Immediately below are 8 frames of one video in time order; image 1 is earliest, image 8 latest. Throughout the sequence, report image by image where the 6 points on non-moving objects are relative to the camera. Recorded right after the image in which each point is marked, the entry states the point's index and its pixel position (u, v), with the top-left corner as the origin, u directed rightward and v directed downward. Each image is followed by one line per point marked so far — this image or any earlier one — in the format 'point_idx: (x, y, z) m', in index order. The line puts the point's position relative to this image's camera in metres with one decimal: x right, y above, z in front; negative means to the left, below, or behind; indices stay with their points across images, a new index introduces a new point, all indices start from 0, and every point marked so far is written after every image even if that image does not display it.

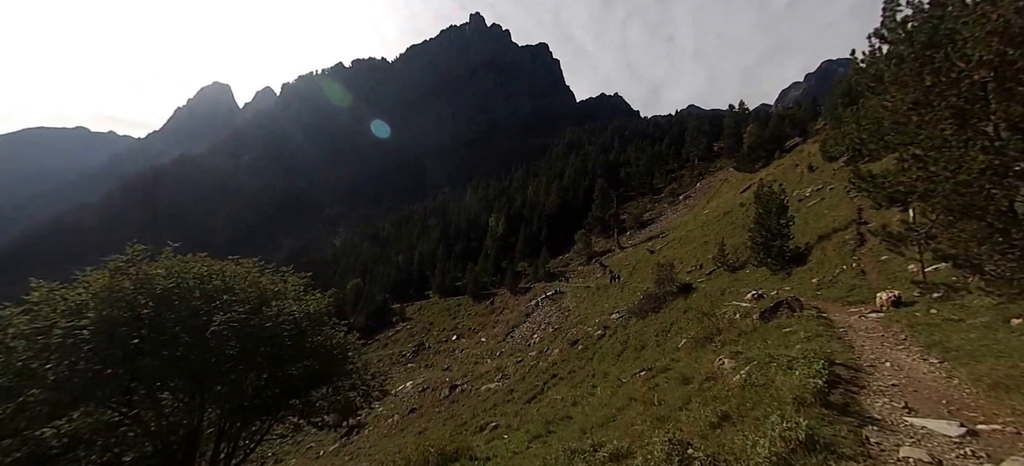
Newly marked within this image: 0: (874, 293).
0: (+15.6, -2.7, +19.0) m
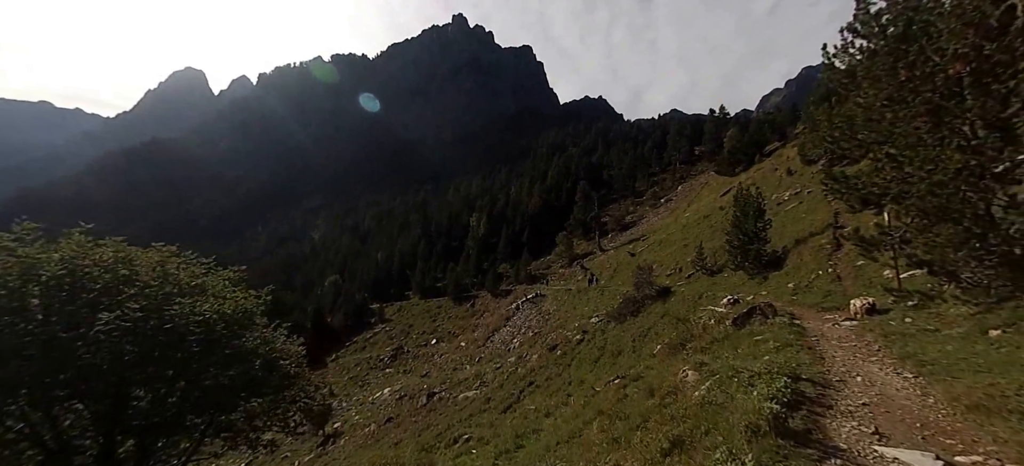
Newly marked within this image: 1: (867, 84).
0: (+14.3, -2.9, +18.7) m
1: (+8.6, +3.7, +10.6) m
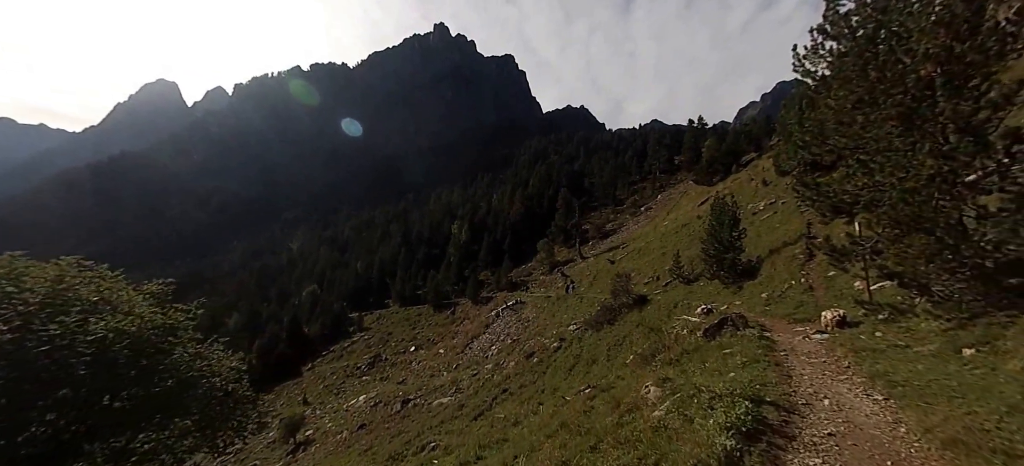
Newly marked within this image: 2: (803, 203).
0: (+13.0, -3.3, +18.5) m
1: (+7.6, +3.5, +10.3) m
2: (+8.3, +0.9, +12.5) m
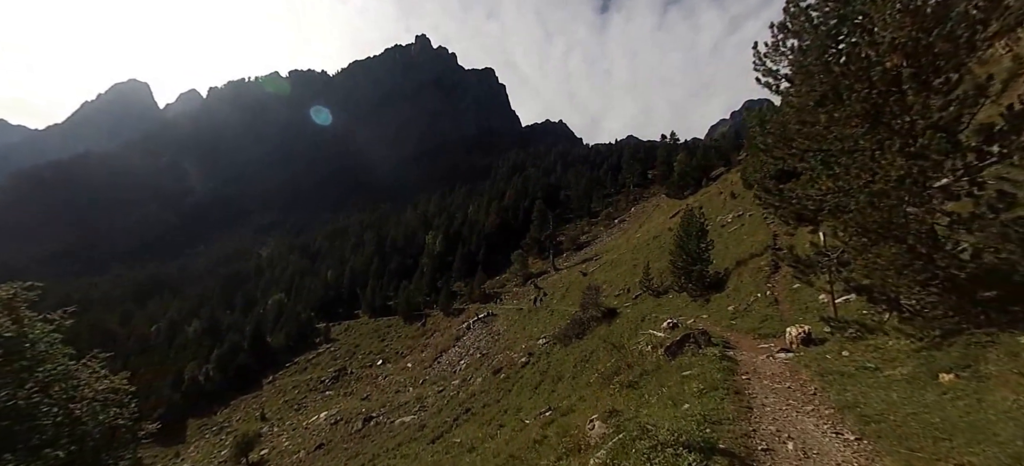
0: (+11.2, -3.8, +17.9) m
1: (+6.3, +3.3, +9.6) m
2: (+6.8, +0.6, +11.8) m
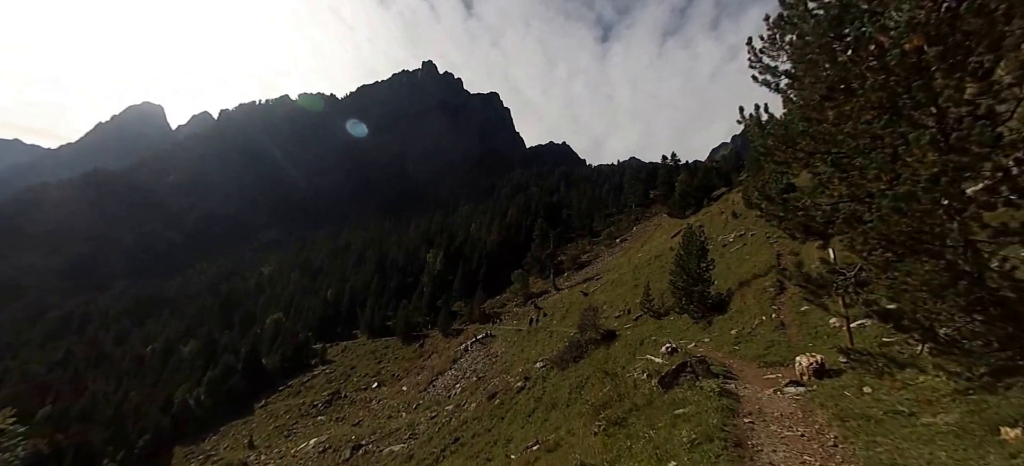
0: (+10.5, -4.4, +16.3) m
1: (+5.6, +3.0, +8.4) m
2: (+6.2, +0.2, +10.5) m
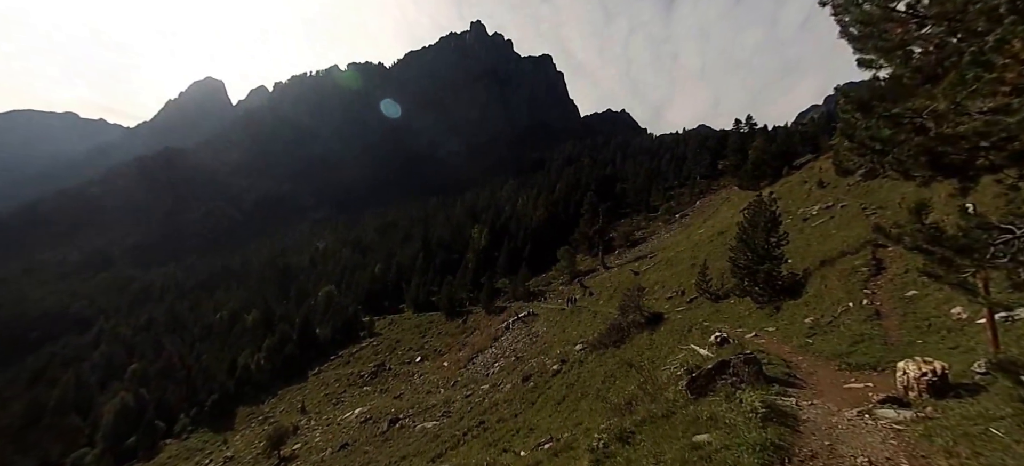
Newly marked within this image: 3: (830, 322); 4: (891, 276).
0: (+10.7, -3.3, +12.3) m
1: (+4.8, +3.8, +4.8) m
2: (+5.6, +1.1, +6.9) m
3: (+11.6, -3.3, +16.1) m
4: (+15.1, -1.7, +17.8) m
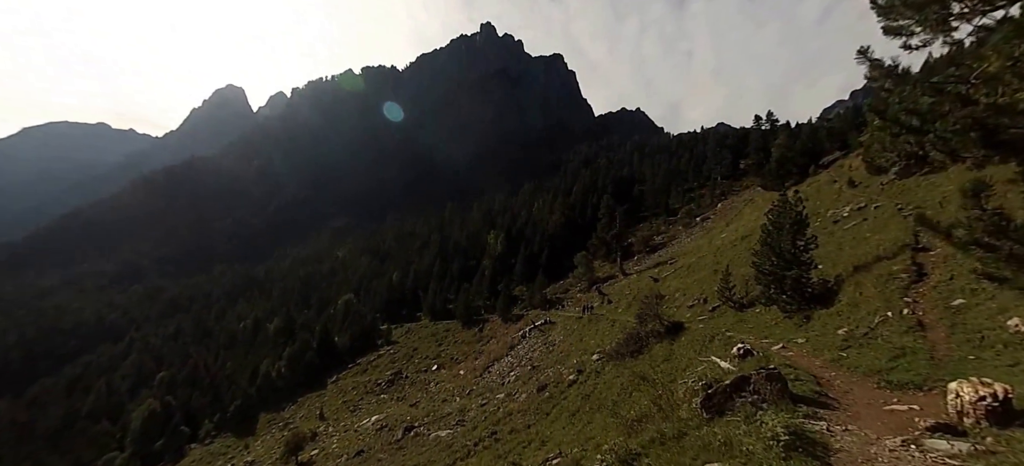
0: (+10.7, -3.4, +11.1) m
1: (+4.5, +3.8, +4.0) m
2: (+5.4, +1.1, +6.0) m
3: (+11.8, -3.4, +14.9) m
4: (+15.5, -1.9, +16.4) m
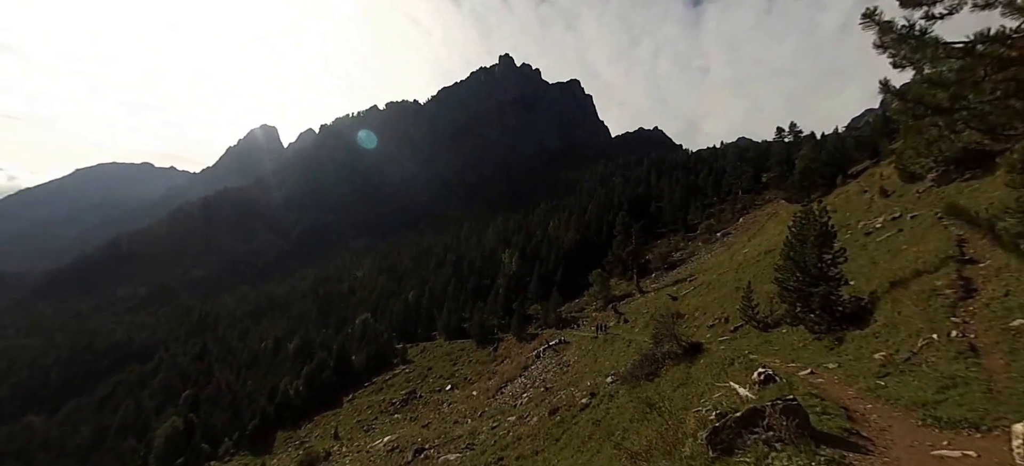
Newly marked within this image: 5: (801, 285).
0: (+10.5, -3.6, +9.6) m
1: (+3.9, +3.9, +3.1) m
2: (+4.9, +1.1, +4.9) m
3: (+11.7, -3.8, +13.3) m
4: (+15.4, -2.3, +14.7) m
5: (+12.8, -2.3, +19.5) m
